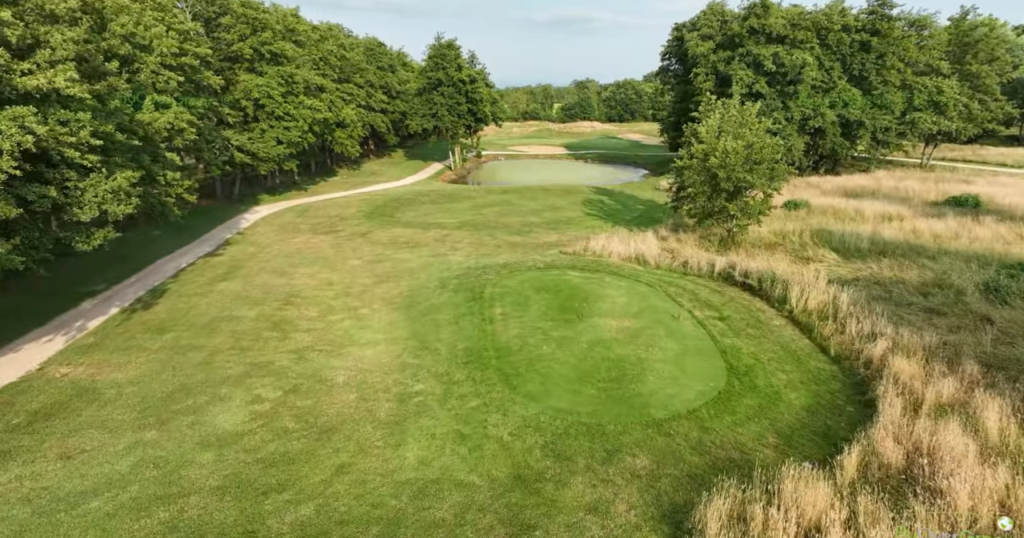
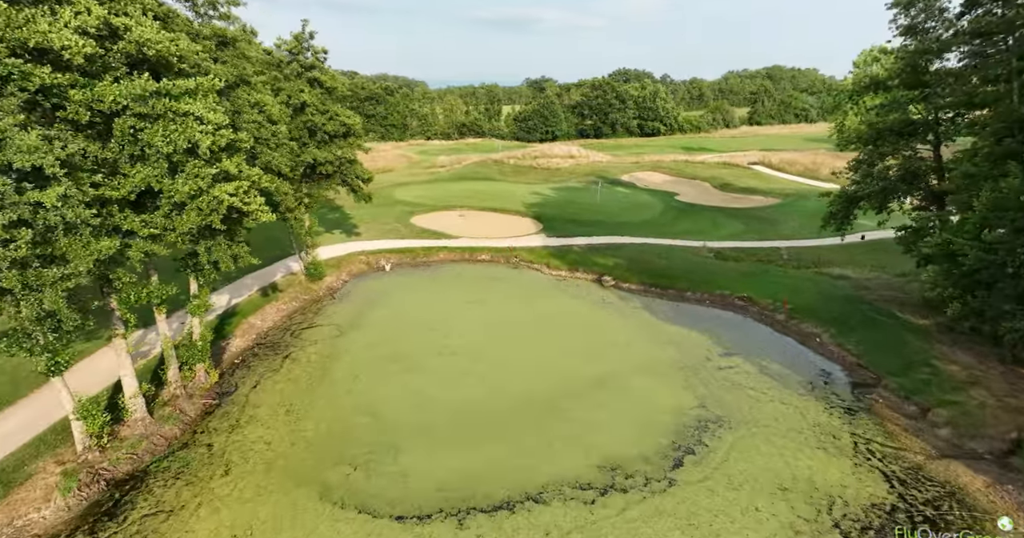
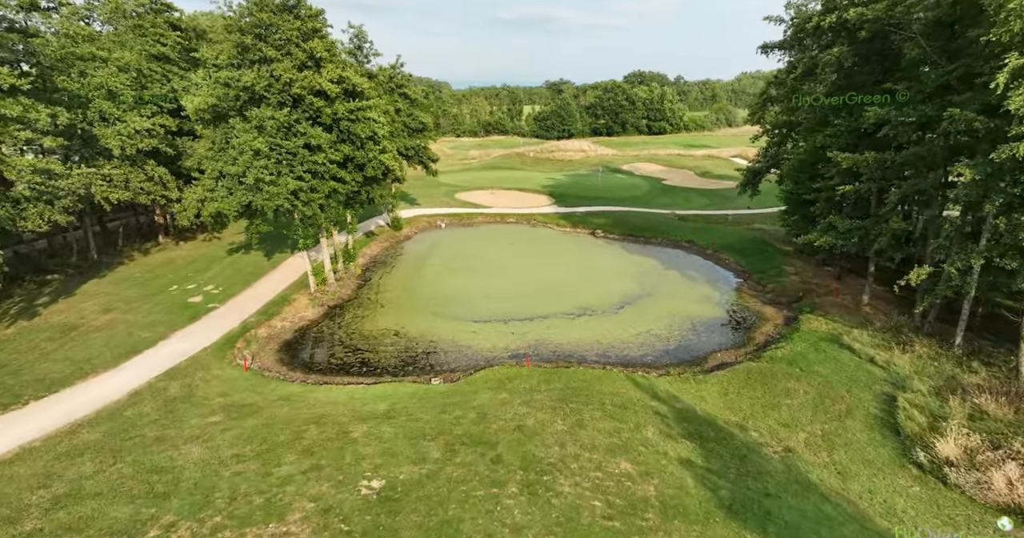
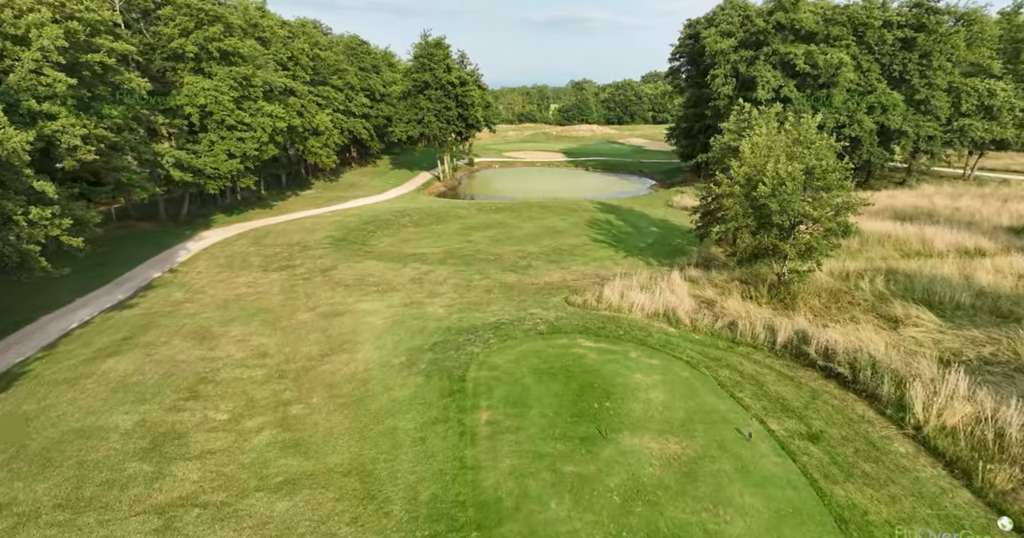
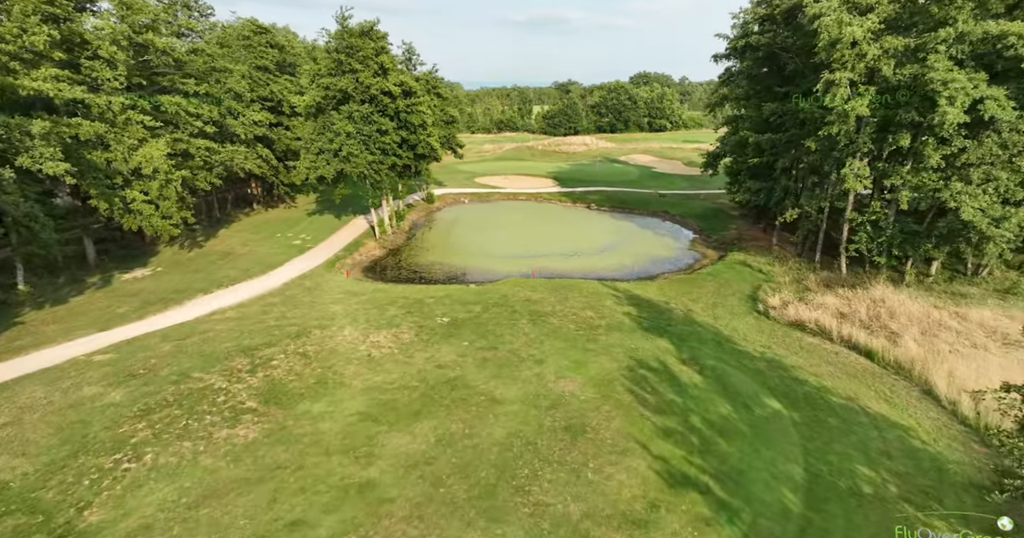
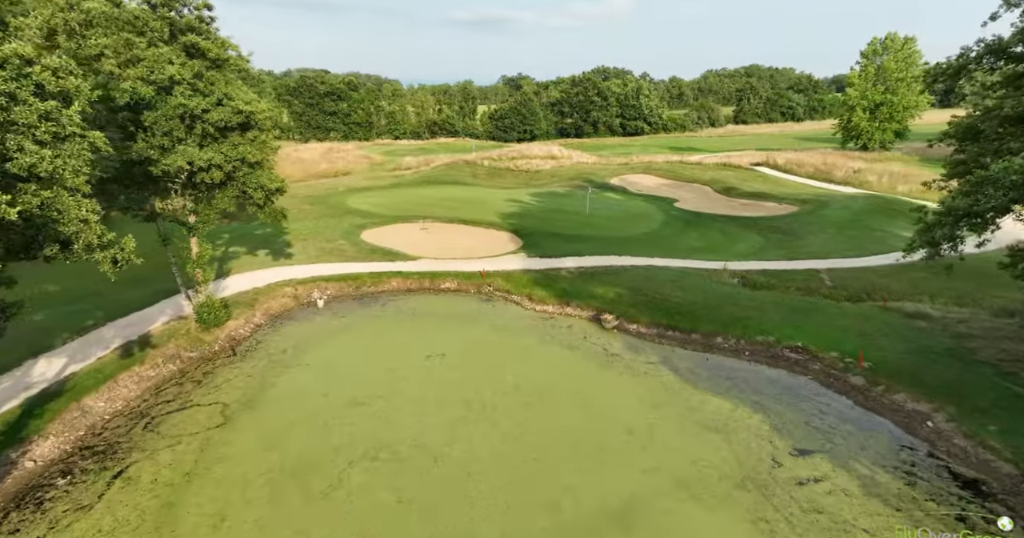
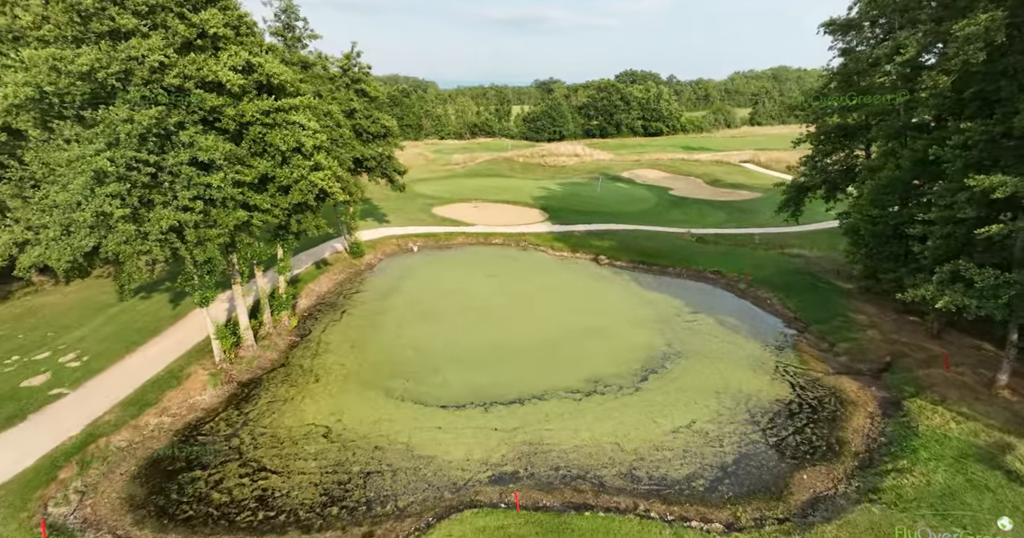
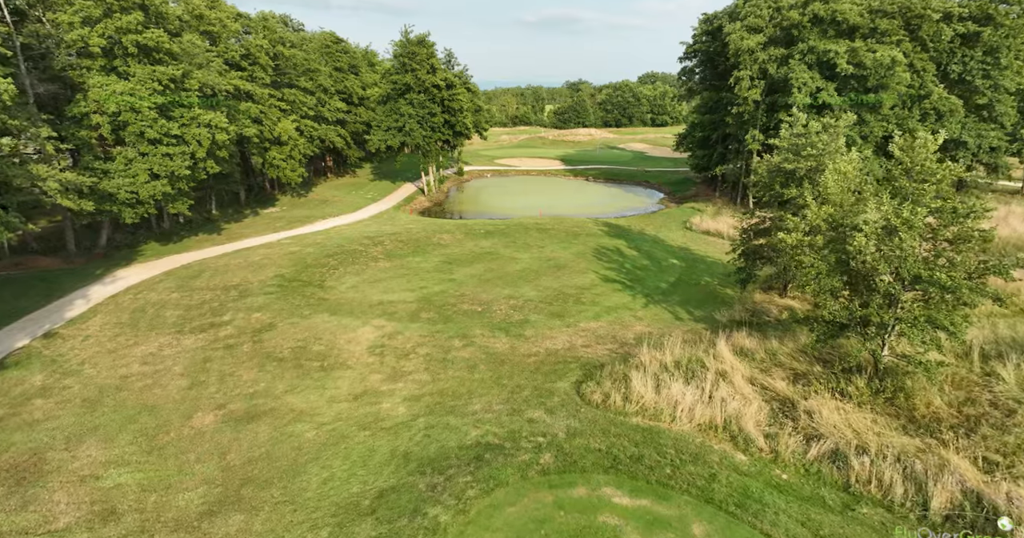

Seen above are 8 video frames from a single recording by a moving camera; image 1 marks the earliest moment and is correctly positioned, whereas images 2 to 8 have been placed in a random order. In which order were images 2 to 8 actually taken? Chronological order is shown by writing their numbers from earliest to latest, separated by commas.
4, 8, 5, 3, 7, 2, 6
